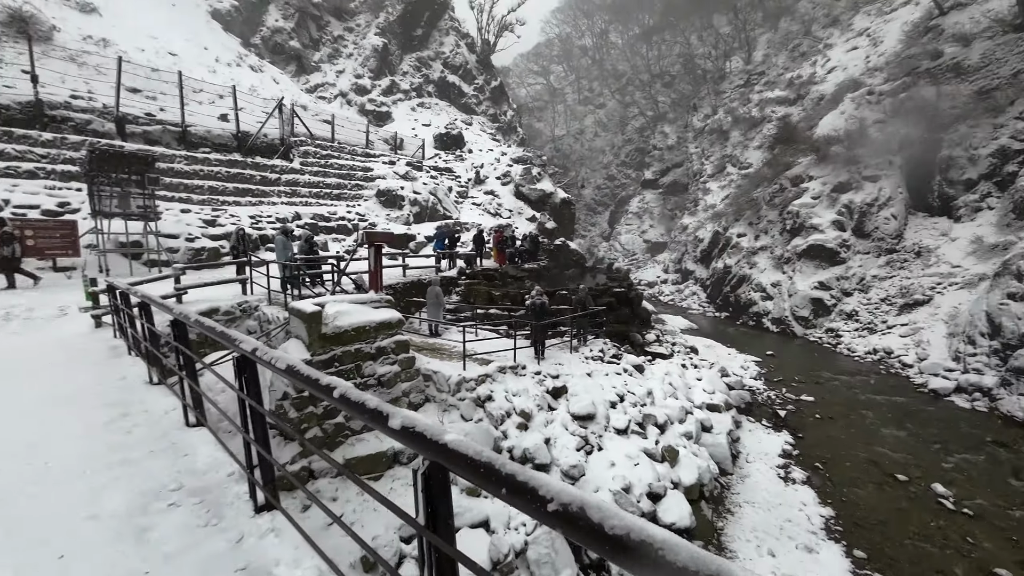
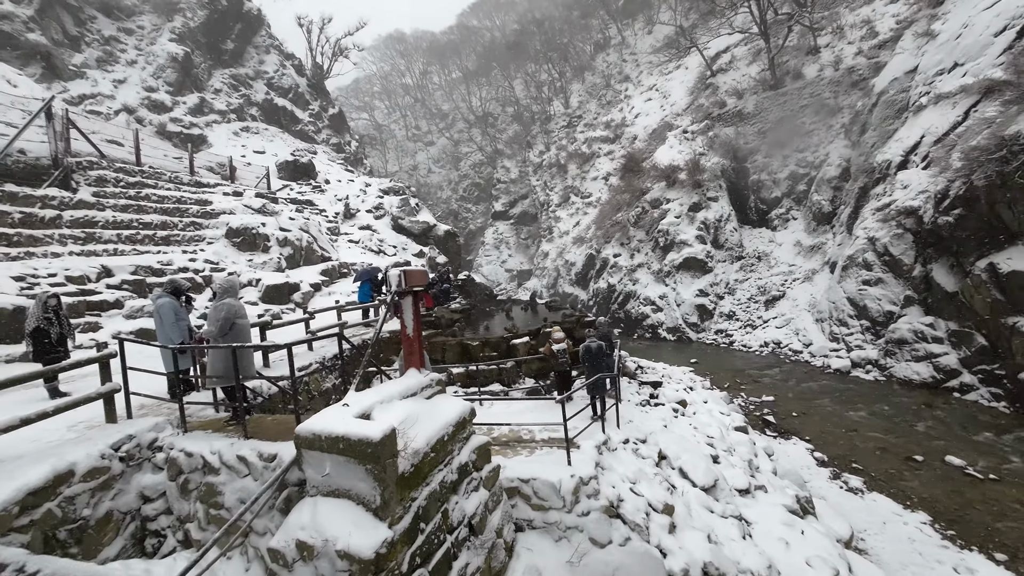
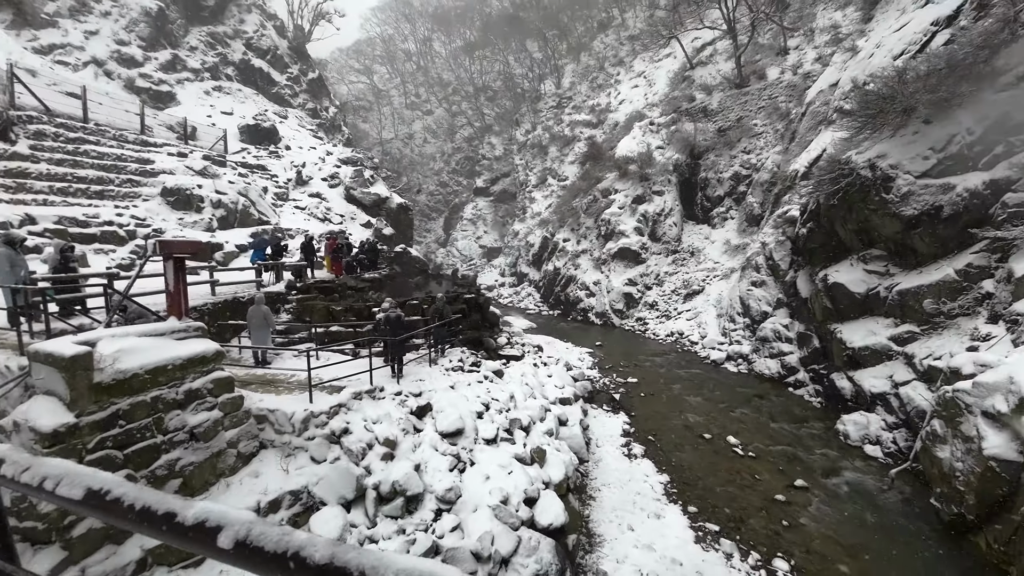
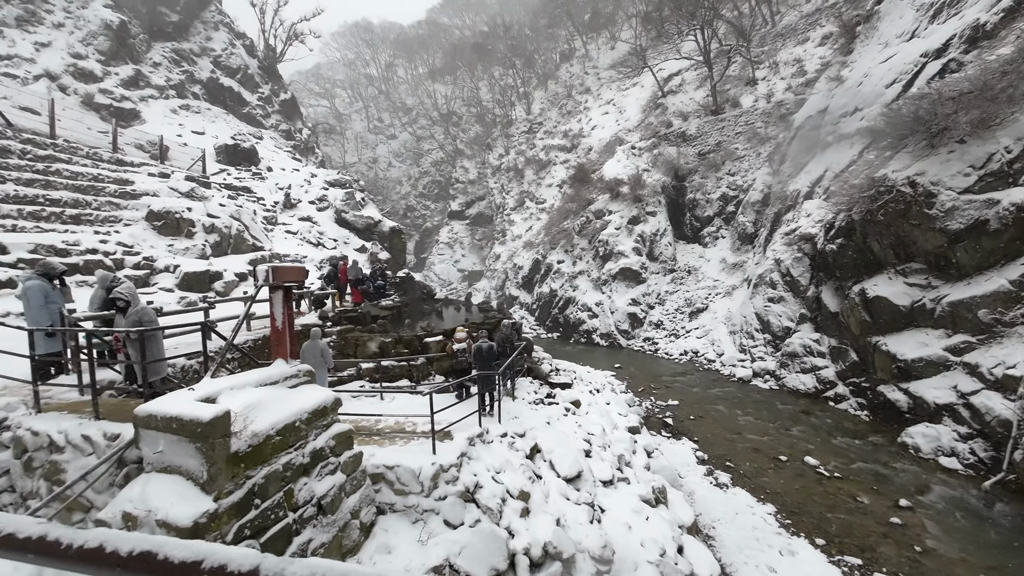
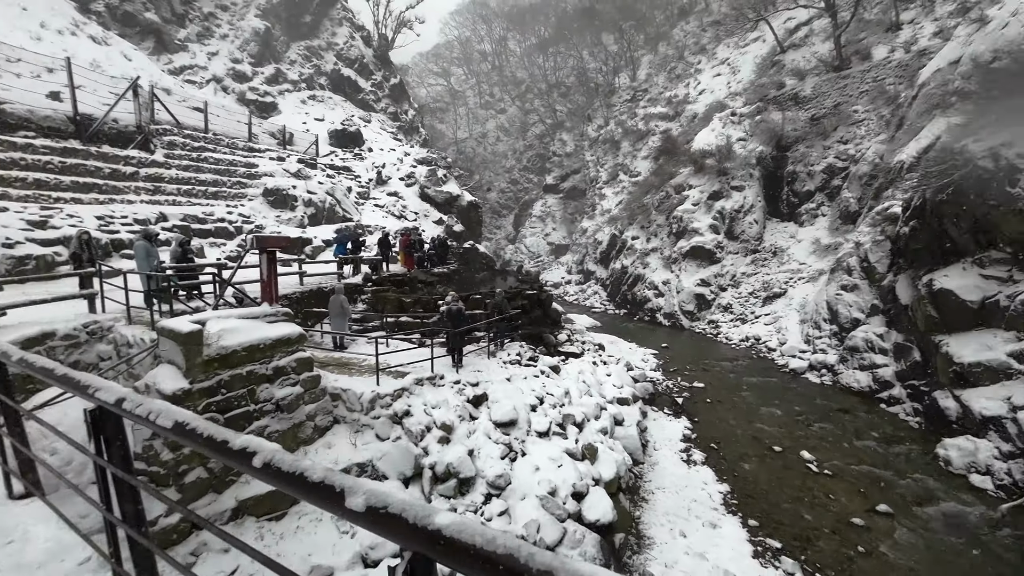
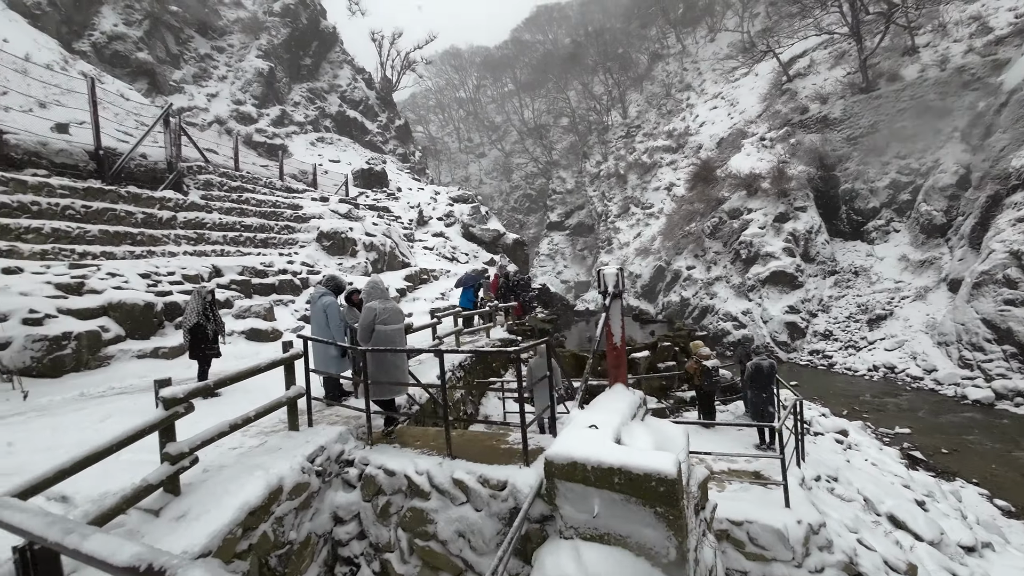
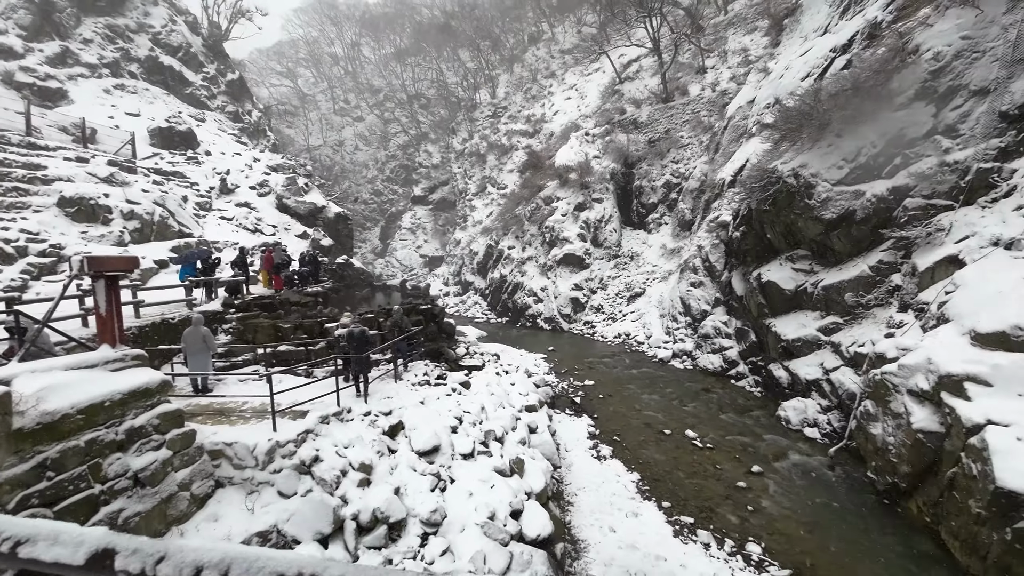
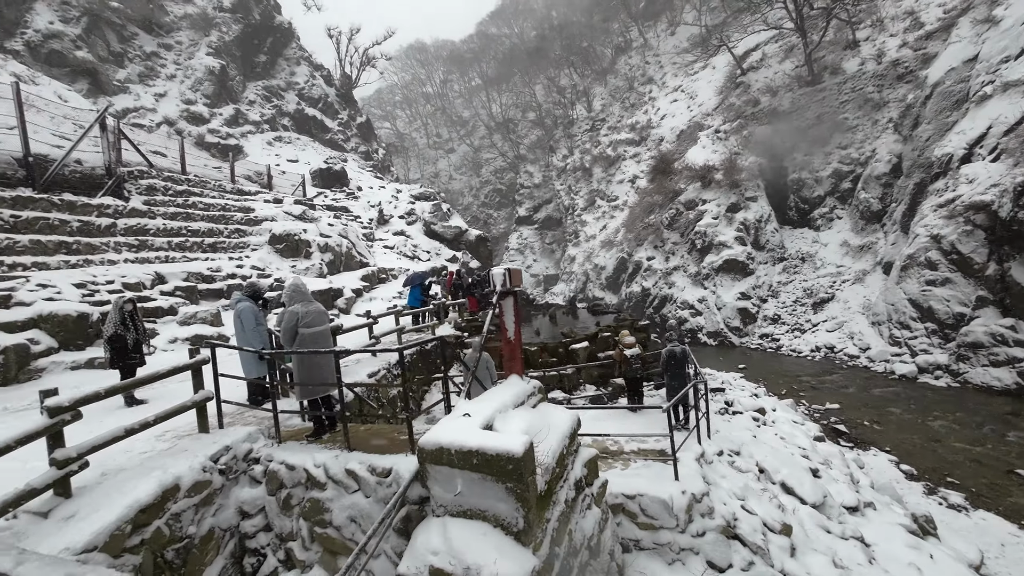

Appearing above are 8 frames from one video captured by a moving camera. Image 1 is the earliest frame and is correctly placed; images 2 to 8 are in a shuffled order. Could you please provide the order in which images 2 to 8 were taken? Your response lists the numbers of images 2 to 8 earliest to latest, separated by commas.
5, 3, 7, 4, 2, 8, 6
